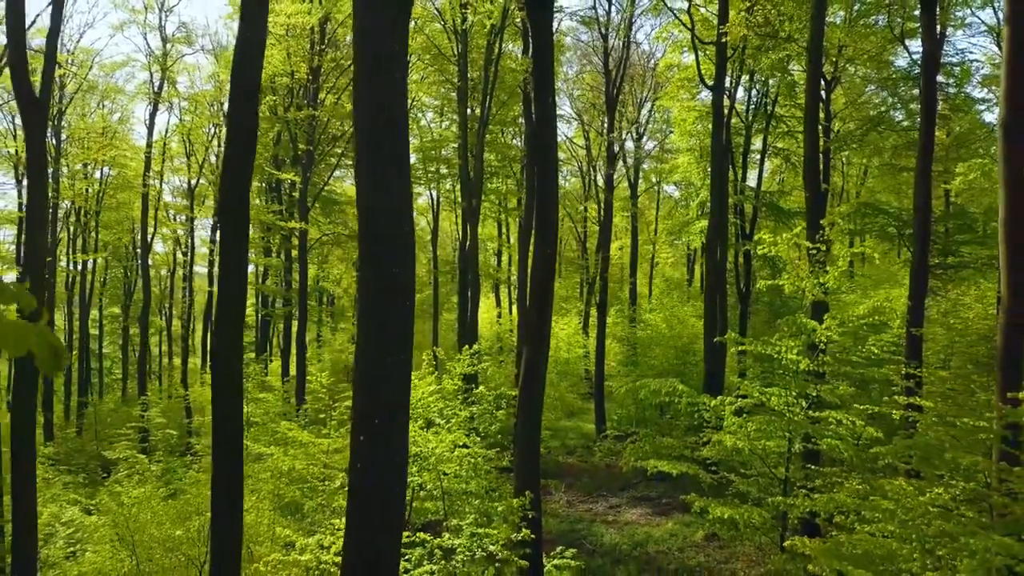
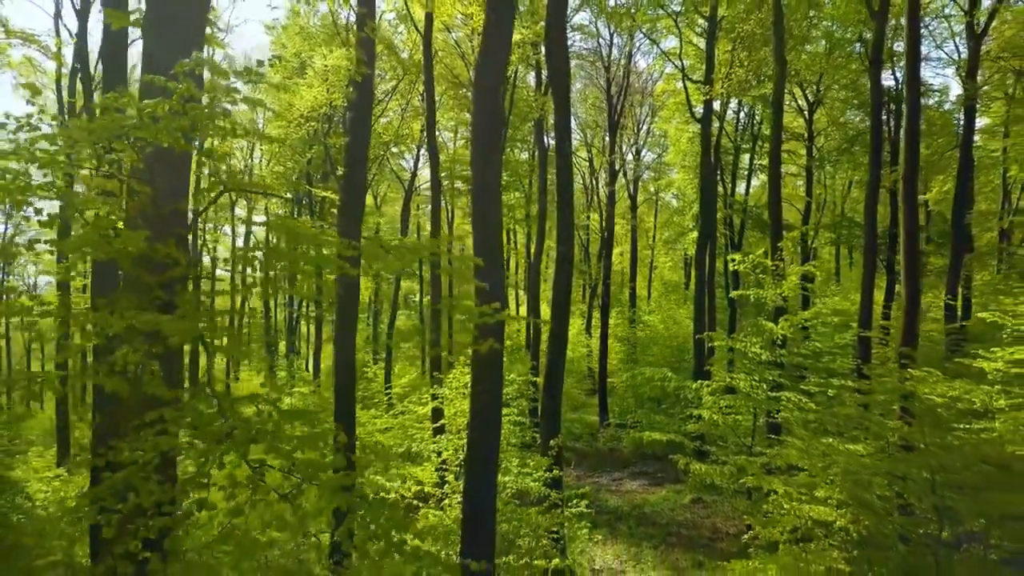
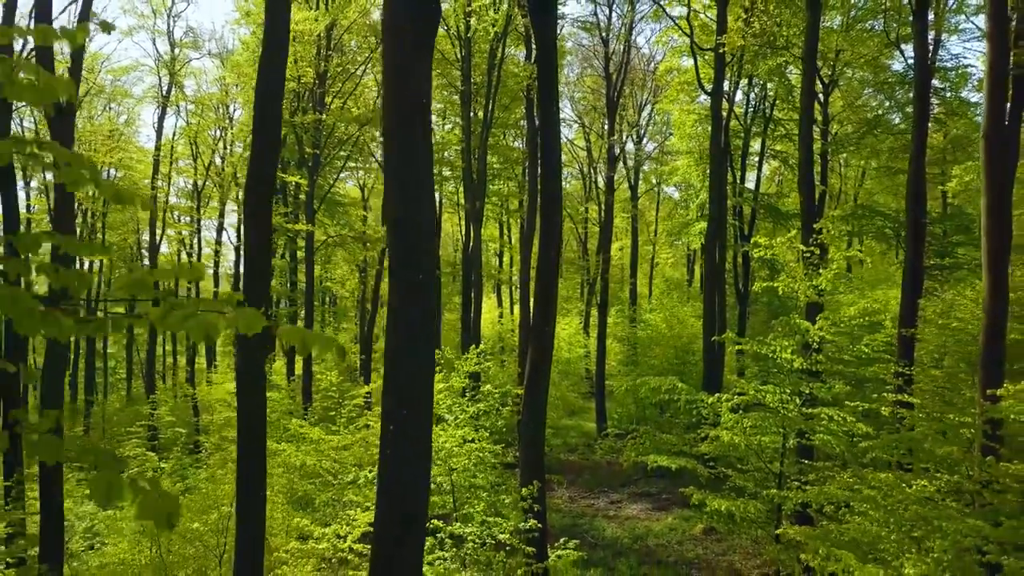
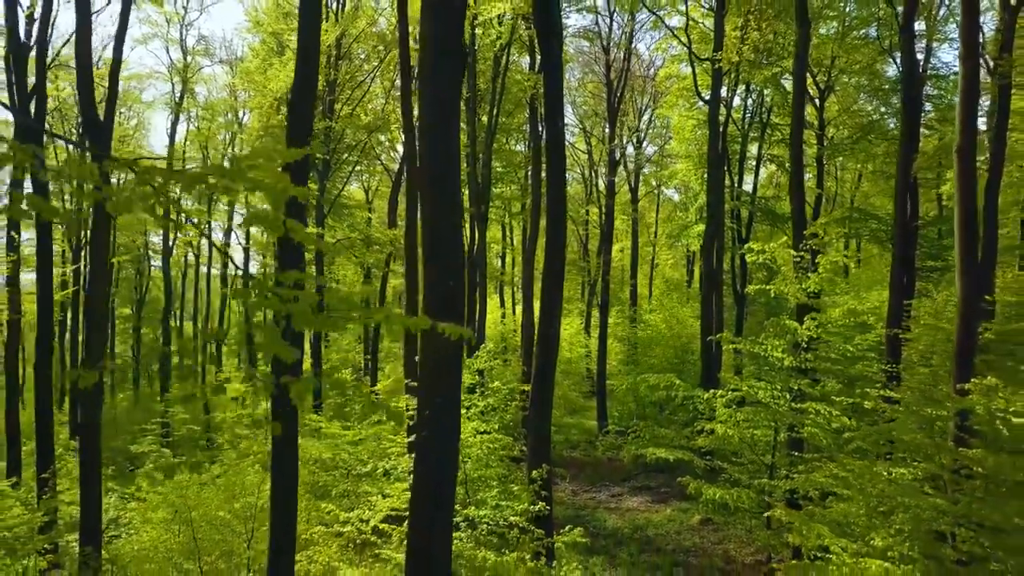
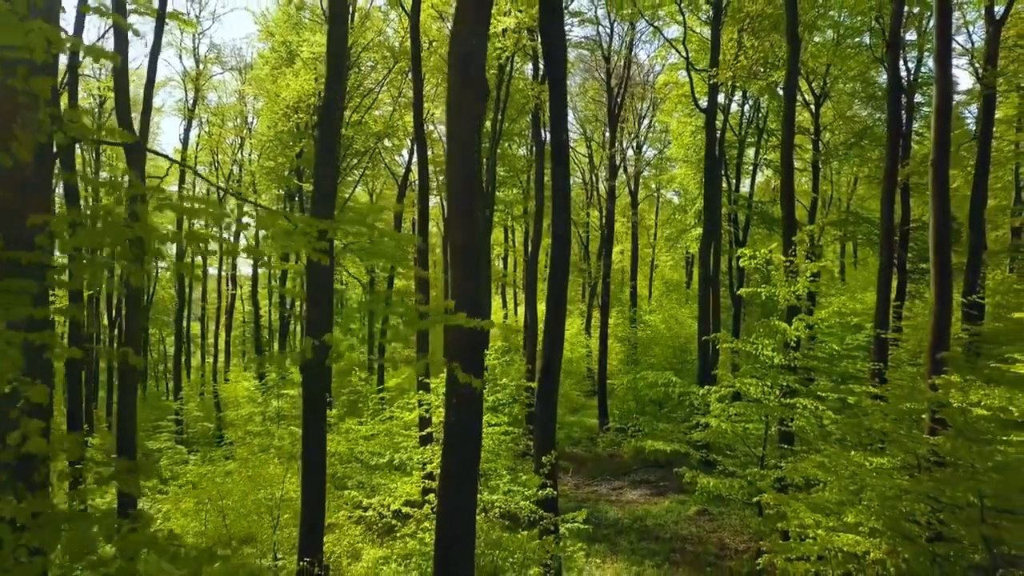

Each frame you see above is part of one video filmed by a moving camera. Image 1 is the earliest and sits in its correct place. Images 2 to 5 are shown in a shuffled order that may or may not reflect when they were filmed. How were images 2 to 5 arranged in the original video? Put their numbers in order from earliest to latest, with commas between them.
3, 4, 5, 2
